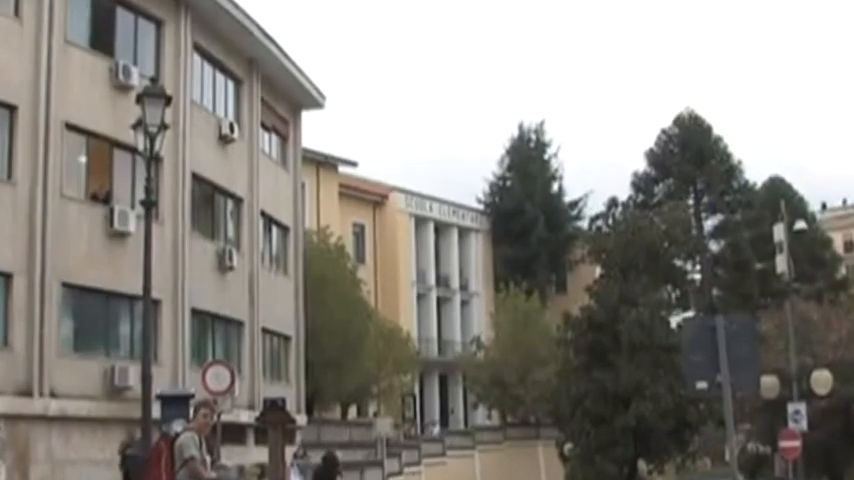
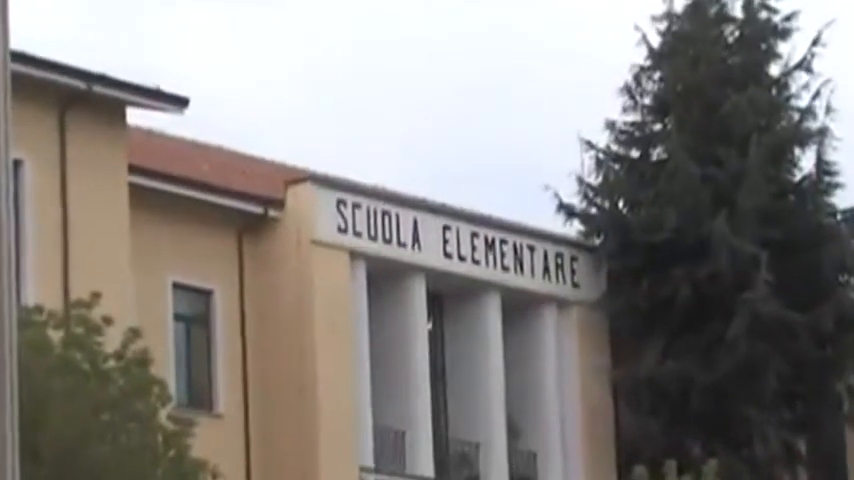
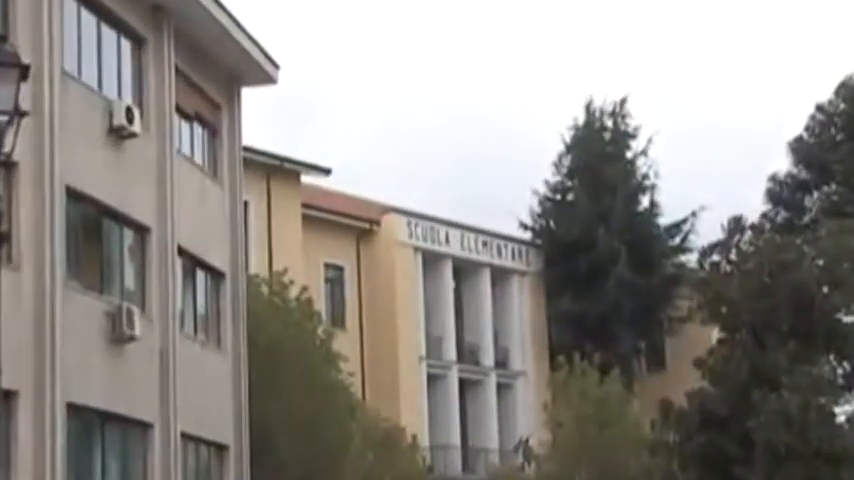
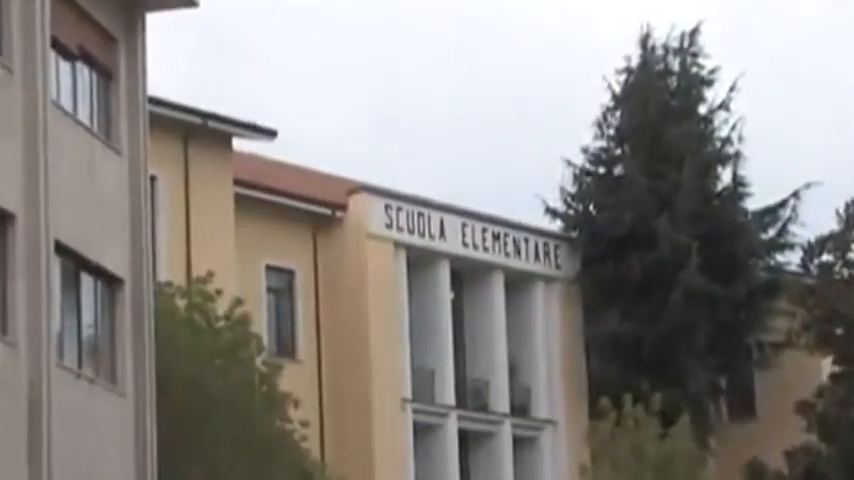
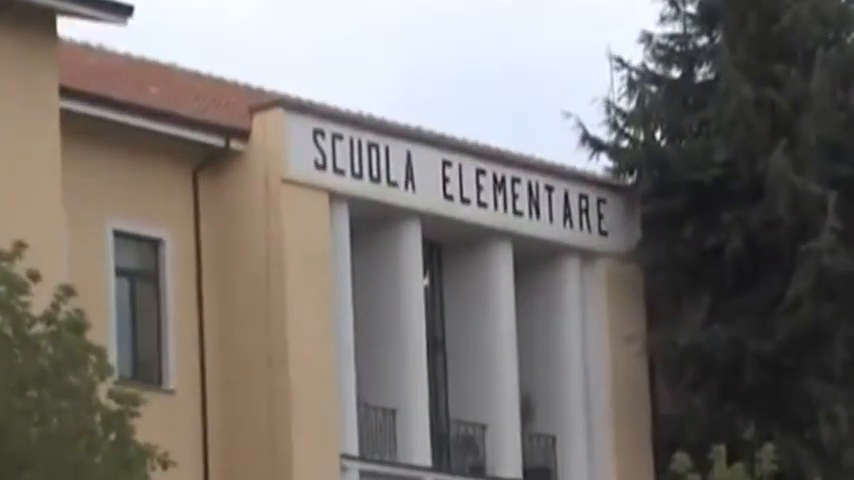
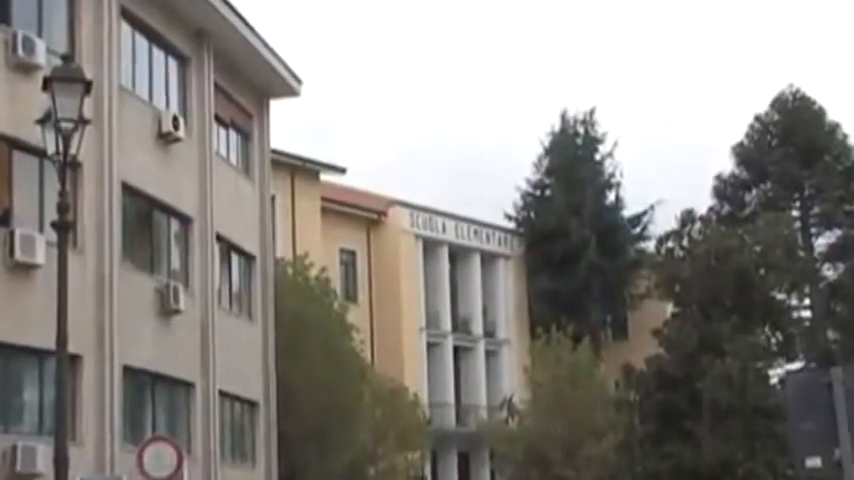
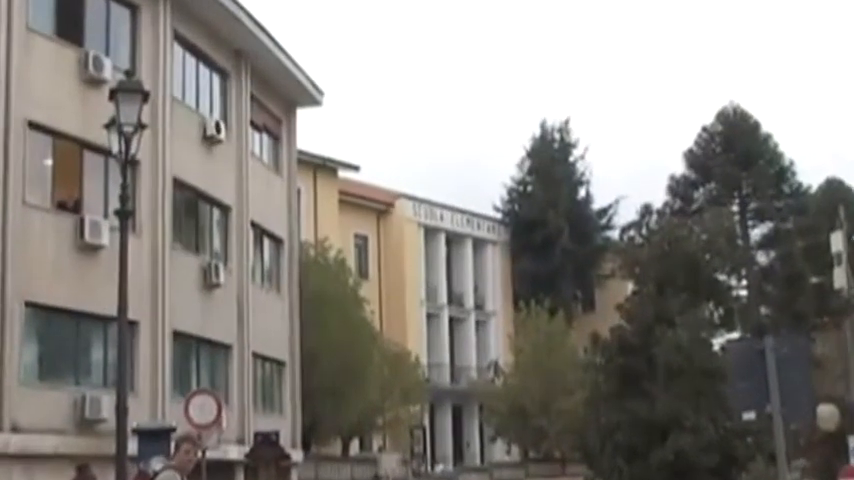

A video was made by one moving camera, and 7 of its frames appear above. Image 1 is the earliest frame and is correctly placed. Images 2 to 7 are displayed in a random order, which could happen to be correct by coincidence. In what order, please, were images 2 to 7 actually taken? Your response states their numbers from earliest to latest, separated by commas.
7, 6, 3, 4, 2, 5
